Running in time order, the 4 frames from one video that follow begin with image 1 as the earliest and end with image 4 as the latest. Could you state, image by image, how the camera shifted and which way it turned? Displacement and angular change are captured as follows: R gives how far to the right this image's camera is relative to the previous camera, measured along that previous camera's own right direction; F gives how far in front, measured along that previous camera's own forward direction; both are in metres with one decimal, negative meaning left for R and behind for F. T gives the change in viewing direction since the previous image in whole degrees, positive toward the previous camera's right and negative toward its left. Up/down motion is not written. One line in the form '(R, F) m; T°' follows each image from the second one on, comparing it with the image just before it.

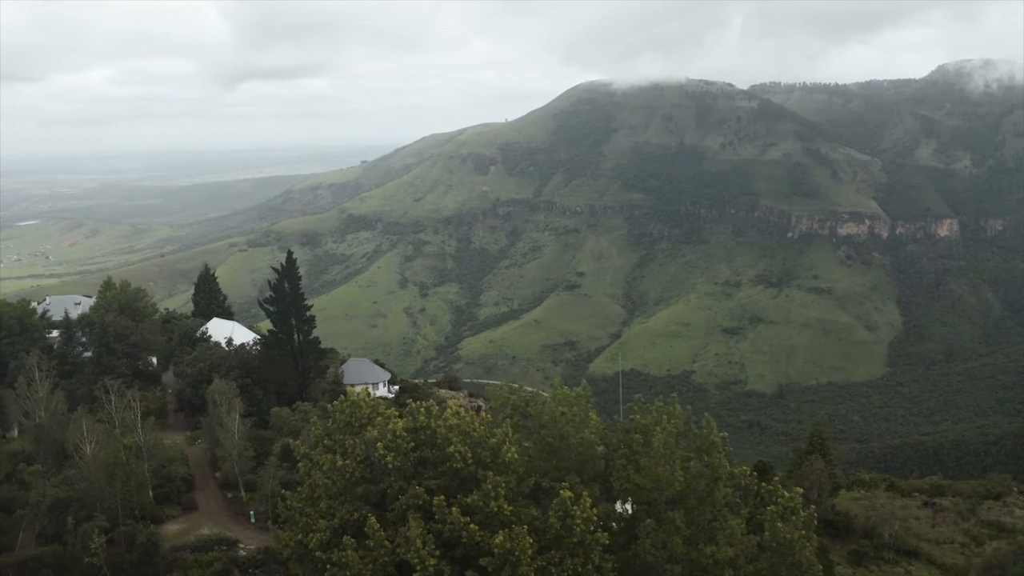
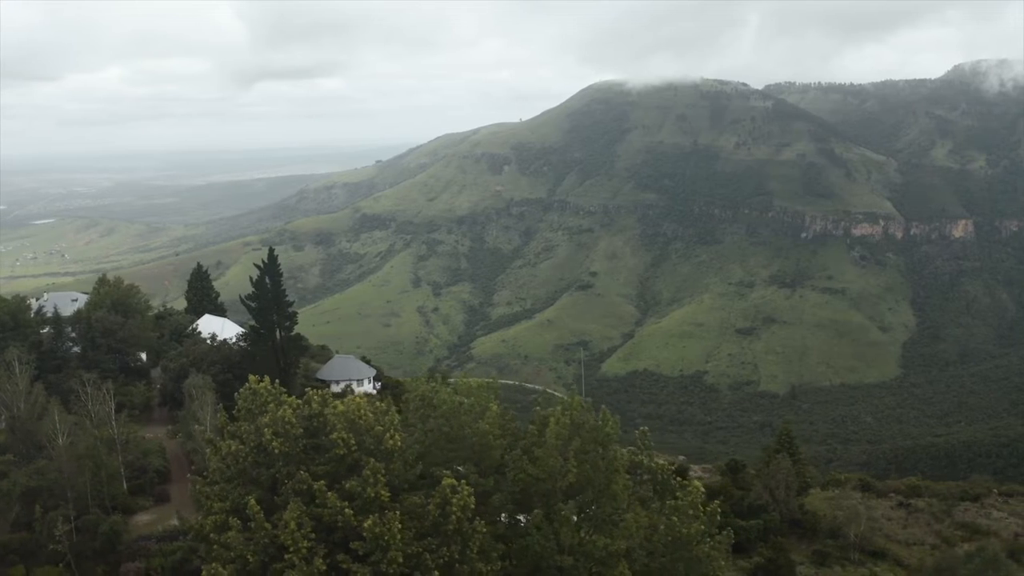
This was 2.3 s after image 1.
(+2.1, +0.2) m; -1°
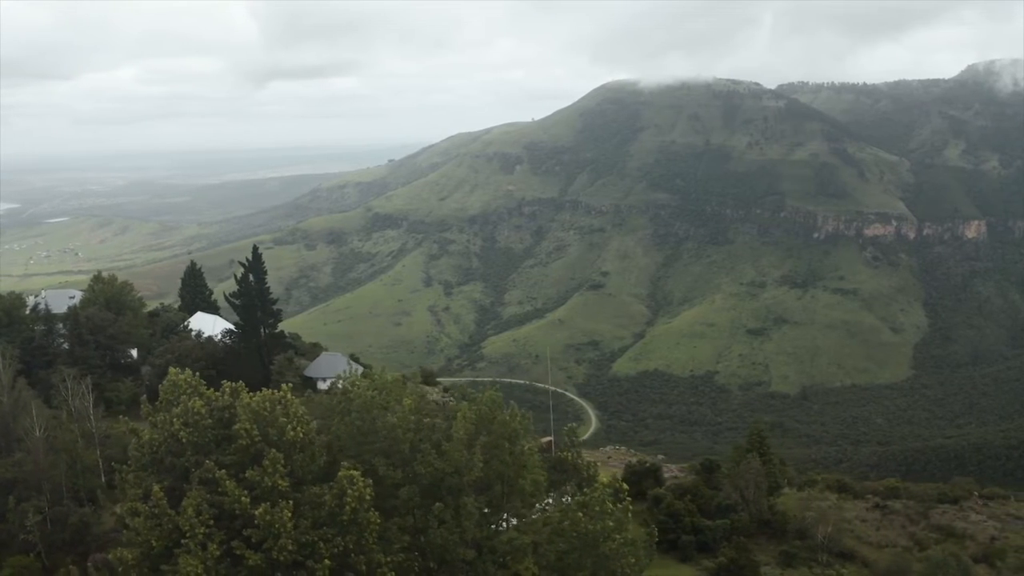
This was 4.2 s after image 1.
(+1.8, +0.1) m; -1°
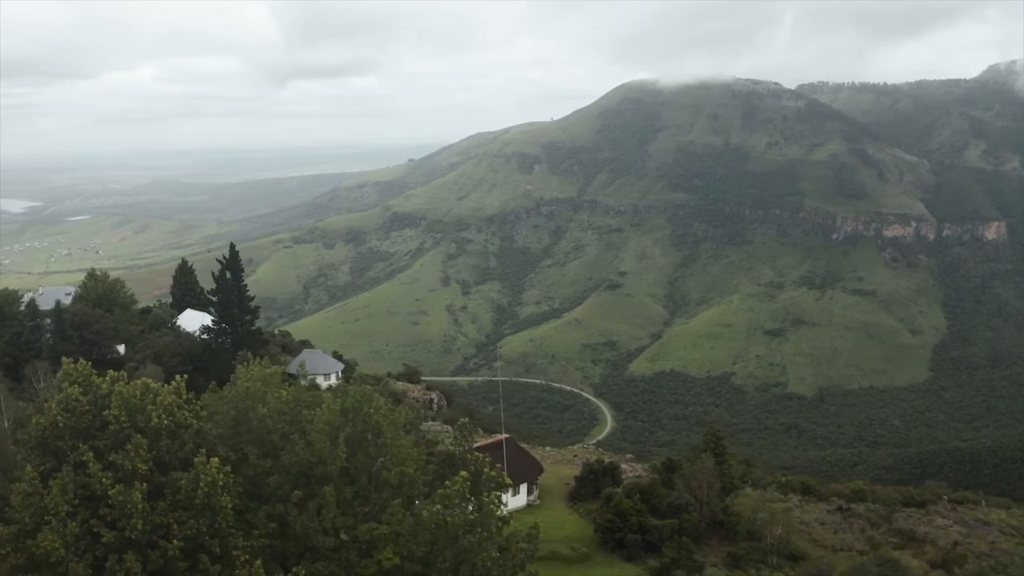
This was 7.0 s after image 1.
(+2.7, +0.2) m; -1°
